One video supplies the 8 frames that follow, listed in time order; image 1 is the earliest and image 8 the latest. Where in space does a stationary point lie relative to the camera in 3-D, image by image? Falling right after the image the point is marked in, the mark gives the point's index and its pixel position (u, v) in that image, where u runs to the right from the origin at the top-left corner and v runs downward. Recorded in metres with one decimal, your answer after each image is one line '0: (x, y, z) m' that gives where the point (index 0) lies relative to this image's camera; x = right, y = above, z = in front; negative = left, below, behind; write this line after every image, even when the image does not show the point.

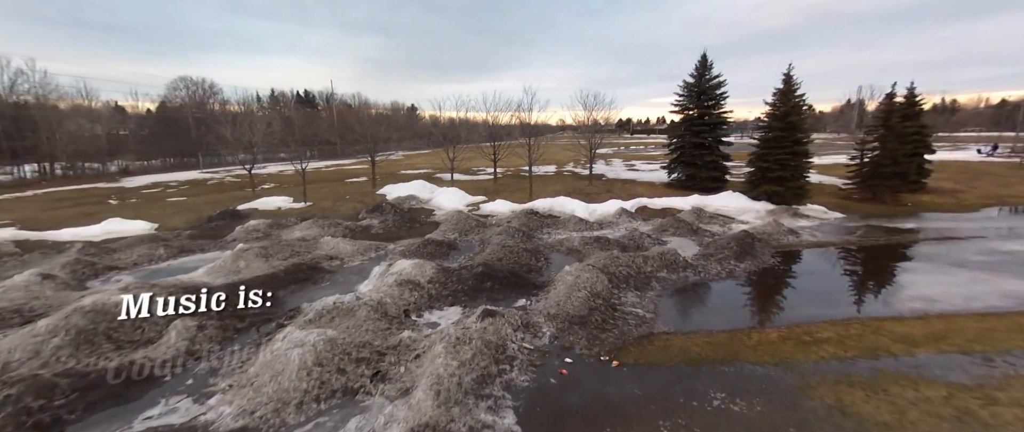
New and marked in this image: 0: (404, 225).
0: (-4.1, -0.3, +14.8) m
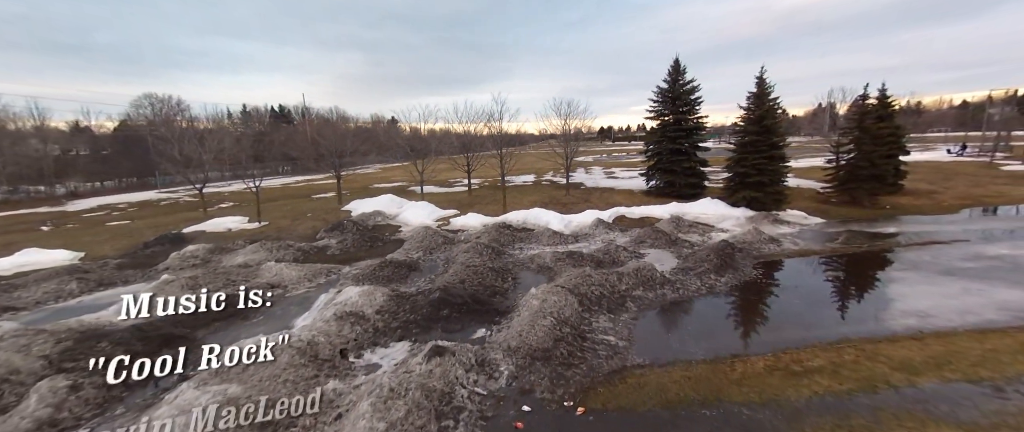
0: (-5.2, -1.0, +13.7) m
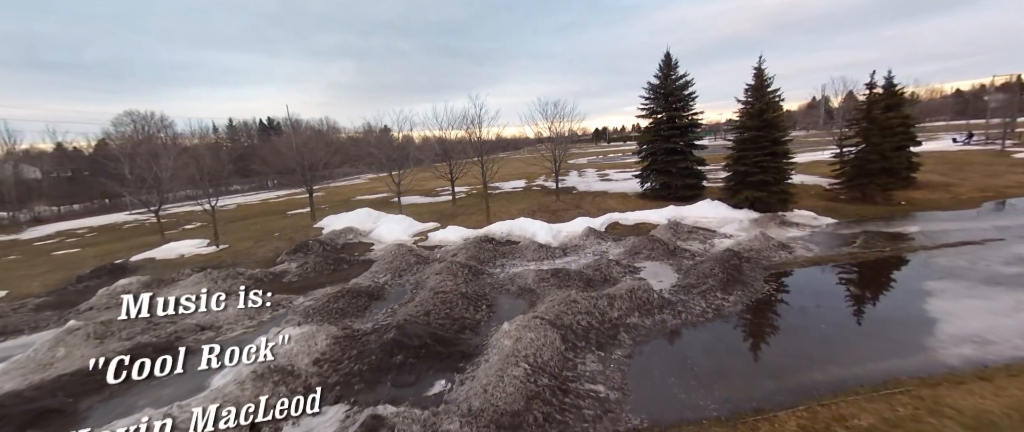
0: (-5.8, -1.6, +12.3) m
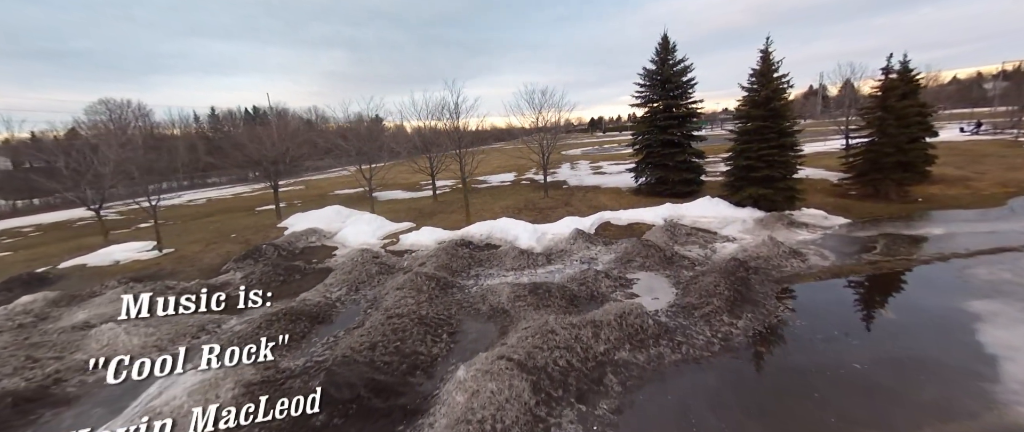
0: (-6.4, -1.7, +10.7) m
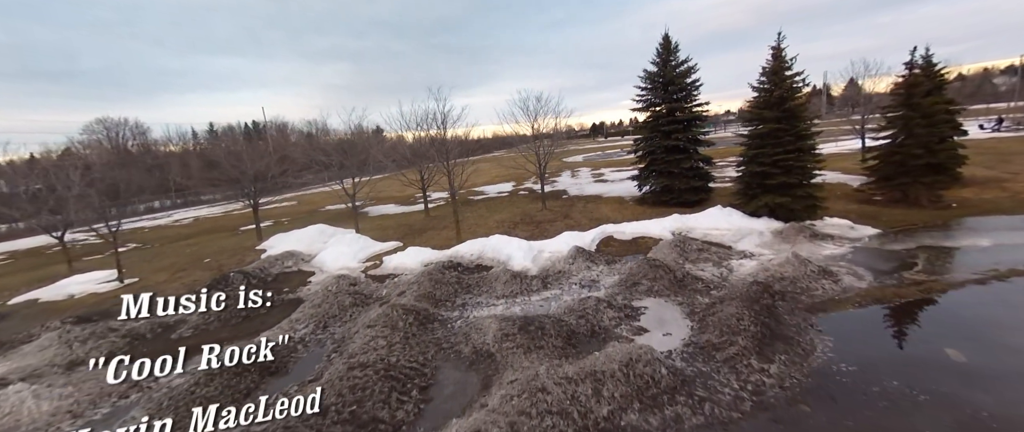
0: (-6.6, -2.4, +9.5) m
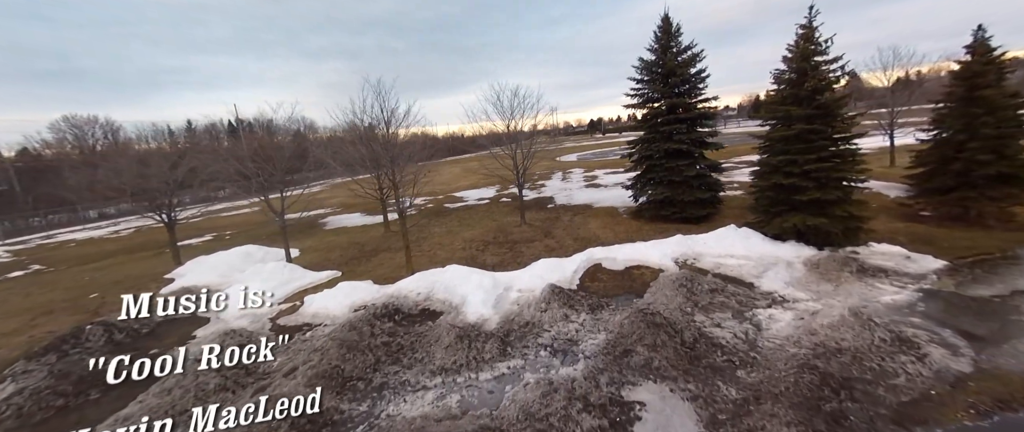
0: (-7.6, -3.1, +6.6) m
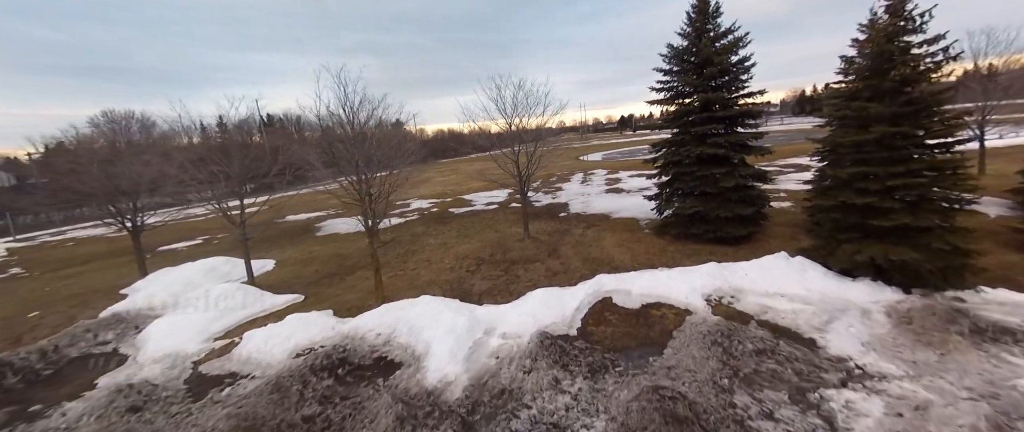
0: (-8.2, -3.5, +5.1) m
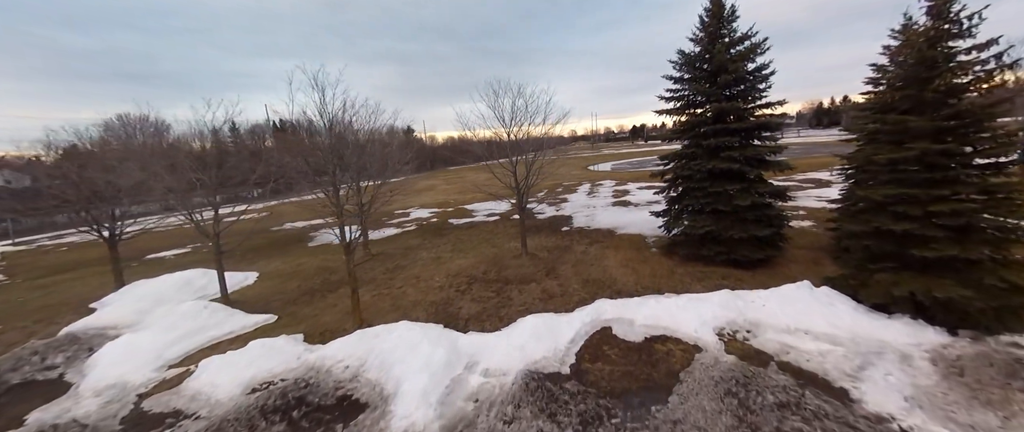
0: (-8.6, -3.7, +4.3) m
